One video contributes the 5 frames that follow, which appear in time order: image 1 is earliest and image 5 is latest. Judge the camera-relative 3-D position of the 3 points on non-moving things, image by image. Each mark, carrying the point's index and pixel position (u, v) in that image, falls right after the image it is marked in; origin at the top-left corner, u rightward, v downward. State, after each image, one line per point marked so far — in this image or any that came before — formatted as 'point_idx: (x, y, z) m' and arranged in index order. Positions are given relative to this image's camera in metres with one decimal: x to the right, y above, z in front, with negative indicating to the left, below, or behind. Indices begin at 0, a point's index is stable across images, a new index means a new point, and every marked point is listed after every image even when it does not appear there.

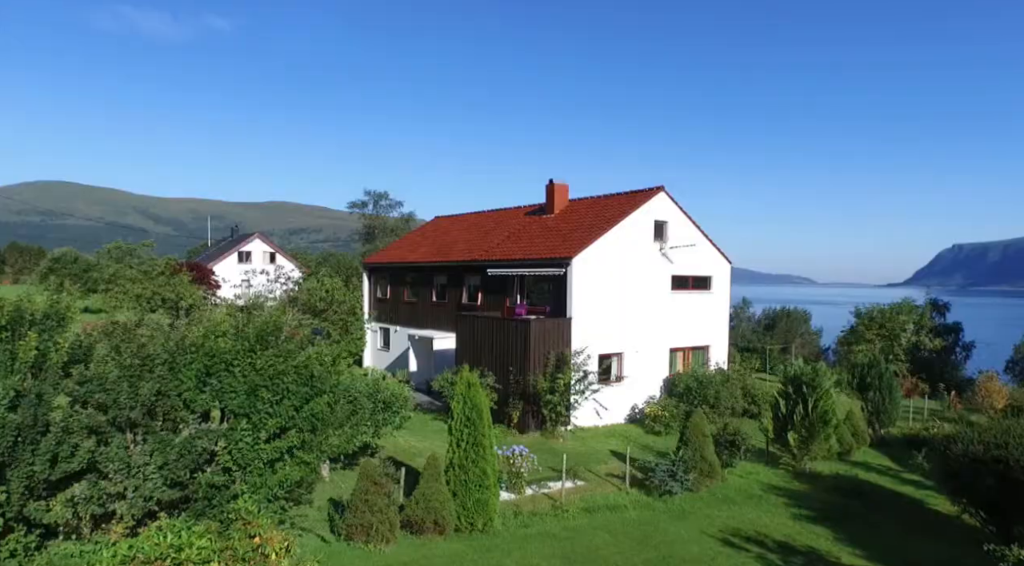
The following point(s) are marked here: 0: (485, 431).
0: (-0.5, -2.8, +14.0) m
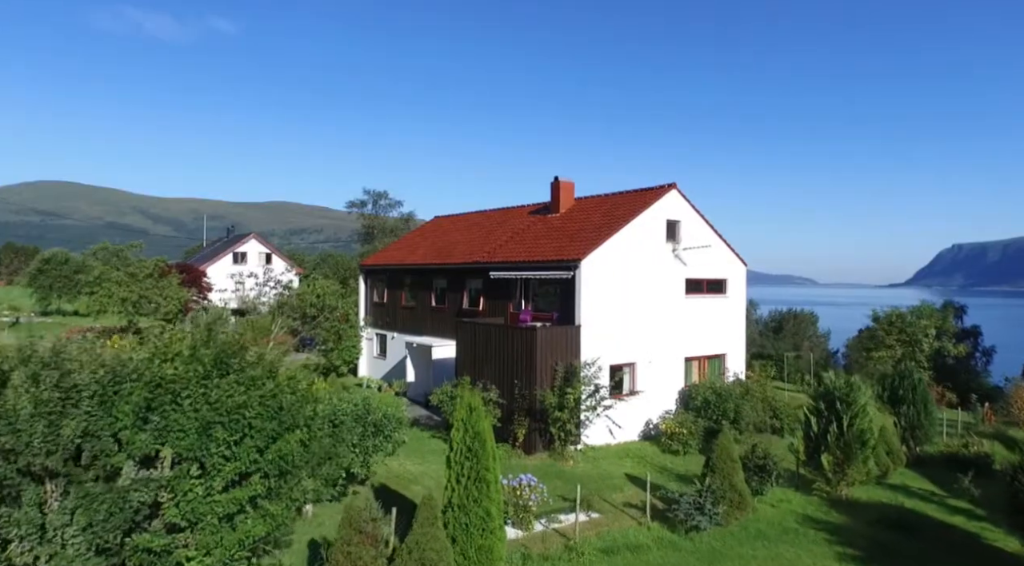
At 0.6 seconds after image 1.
0: (-0.4, -2.9, +12.1) m
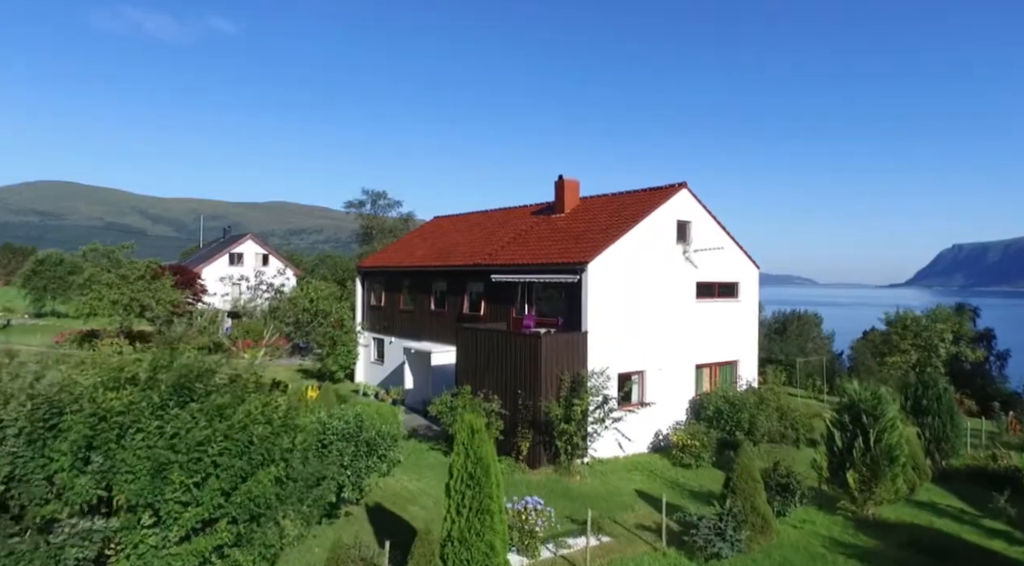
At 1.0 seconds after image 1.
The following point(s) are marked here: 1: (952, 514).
0: (-0.3, -3.0, +10.9) m
1: (+10.6, -5.5, +18.1) m
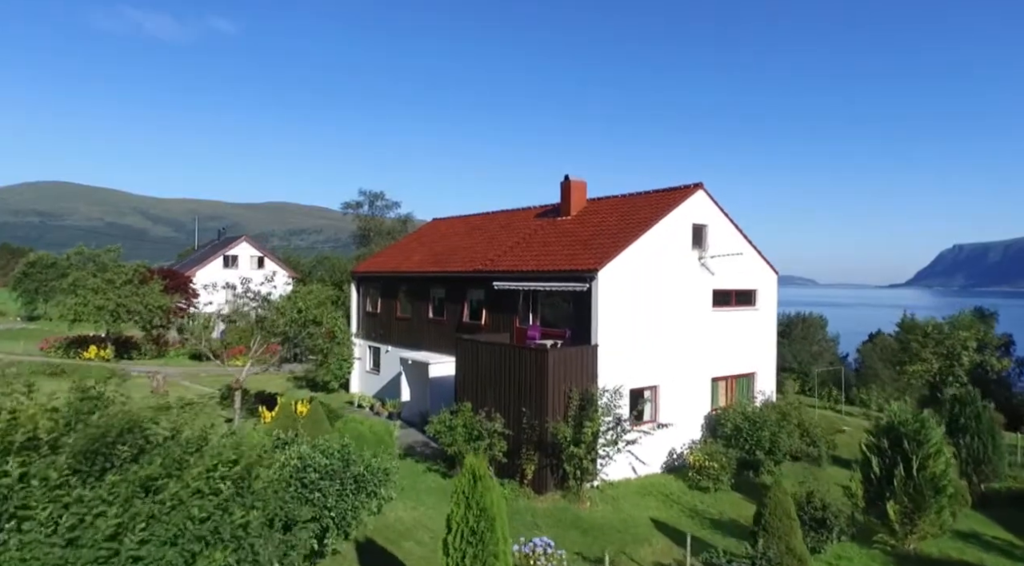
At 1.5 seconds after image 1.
0: (-0.2, -3.3, +9.3) m
1: (+10.7, -5.8, +16.4) m
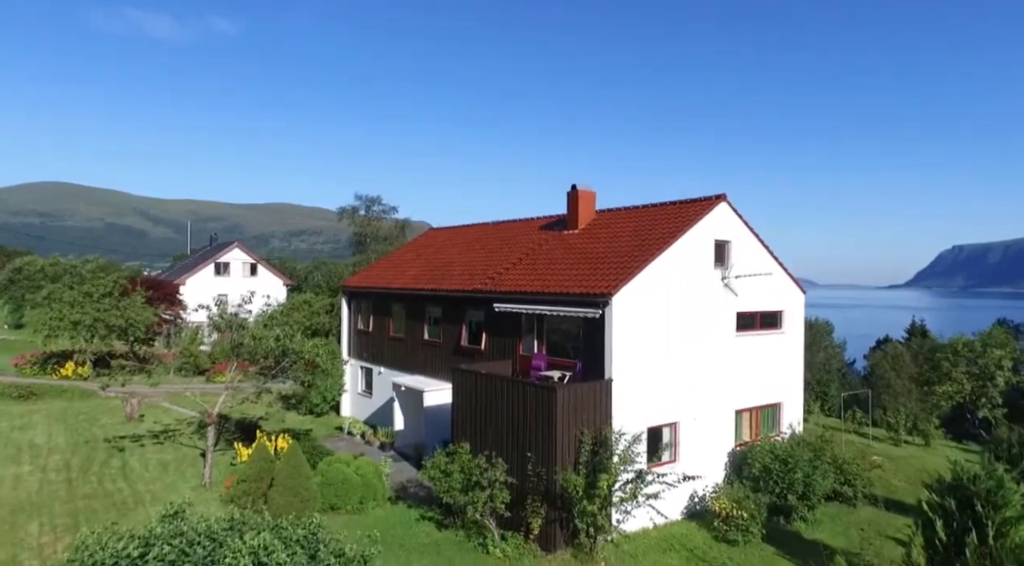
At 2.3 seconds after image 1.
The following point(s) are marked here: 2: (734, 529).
0: (-0.1, -3.9, +7.0) m
1: (+10.8, -6.4, +14.1) m
2: (+5.5, -6.1, +18.6) m
